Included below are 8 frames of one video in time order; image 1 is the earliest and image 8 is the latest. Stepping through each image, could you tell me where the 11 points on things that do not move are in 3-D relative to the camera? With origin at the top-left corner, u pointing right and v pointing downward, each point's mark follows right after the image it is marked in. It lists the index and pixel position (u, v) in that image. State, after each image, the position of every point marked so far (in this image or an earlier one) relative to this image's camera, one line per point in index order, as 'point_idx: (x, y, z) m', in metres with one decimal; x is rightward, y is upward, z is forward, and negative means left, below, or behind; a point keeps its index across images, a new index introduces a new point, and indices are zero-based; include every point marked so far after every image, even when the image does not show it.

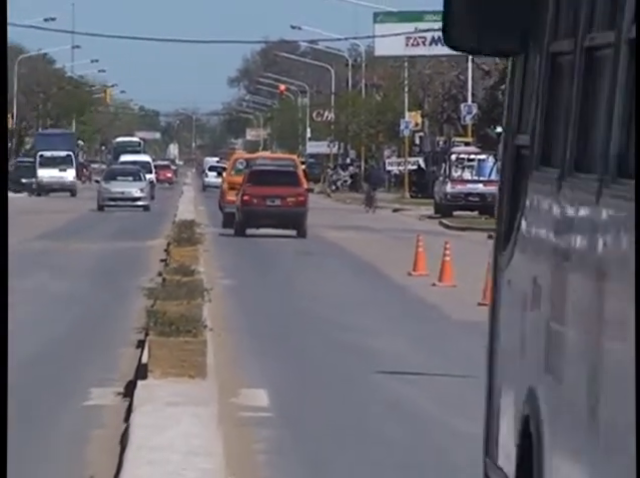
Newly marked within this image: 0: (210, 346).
0: (-1.0, -0.8, +13.0) m
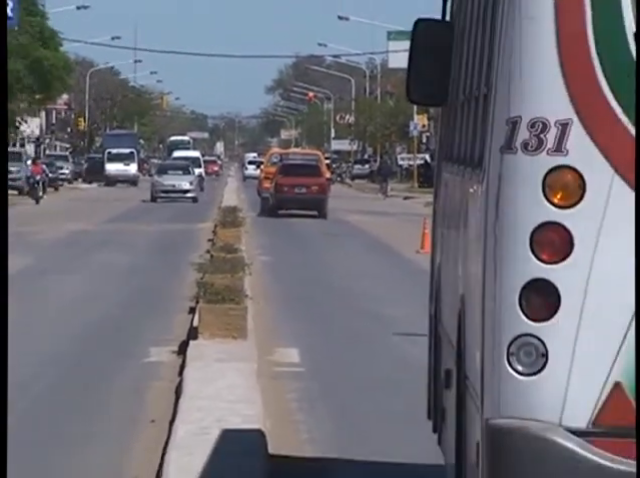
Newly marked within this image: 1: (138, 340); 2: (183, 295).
0: (-0.7, -0.6, +14.5) m
1: (-1.6, -0.9, +12.5) m
2: (-1.5, -0.5, +16.1) m
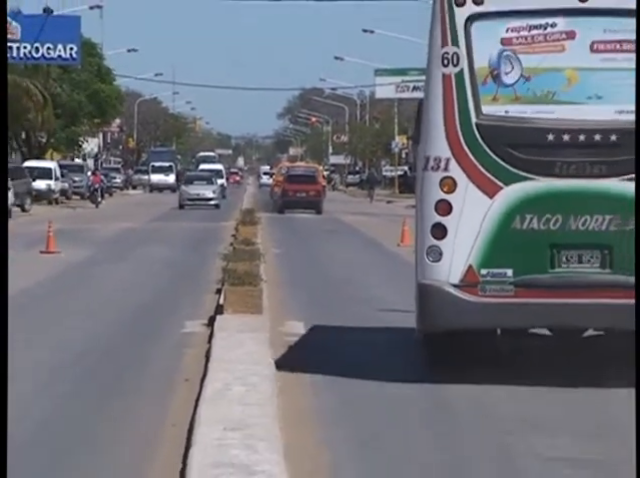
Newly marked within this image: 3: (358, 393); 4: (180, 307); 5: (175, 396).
0: (-0.6, -0.6, +16.8) m
1: (-1.6, -0.9, +14.9) m
2: (-1.4, -0.5, +18.5) m
3: (+0.3, -1.3, +13.3) m
4: (-1.6, -0.7, +16.4) m
5: (-1.2, -1.3, +12.7) m
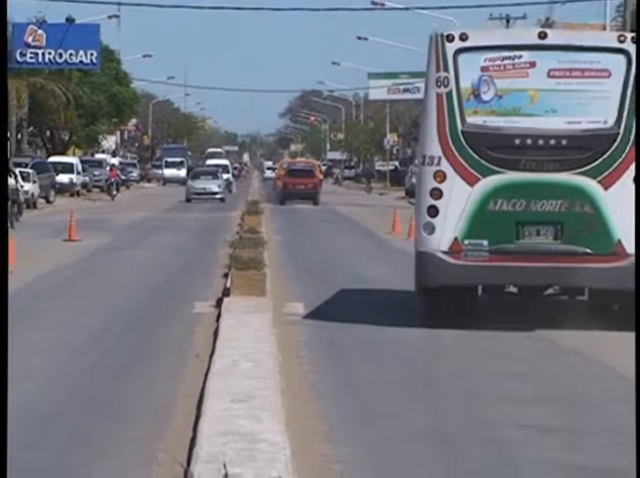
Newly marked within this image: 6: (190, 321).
0: (-0.6, -0.5, +18.0) m
1: (-1.6, -0.8, +16.0) m
2: (-1.4, -0.4, +19.6) m
3: (+0.3, -1.1, +14.5) m
4: (-1.6, -0.6, +17.6) m
5: (-1.2, -1.2, +13.8) m
6: (-1.4, -0.9, +15.5) m
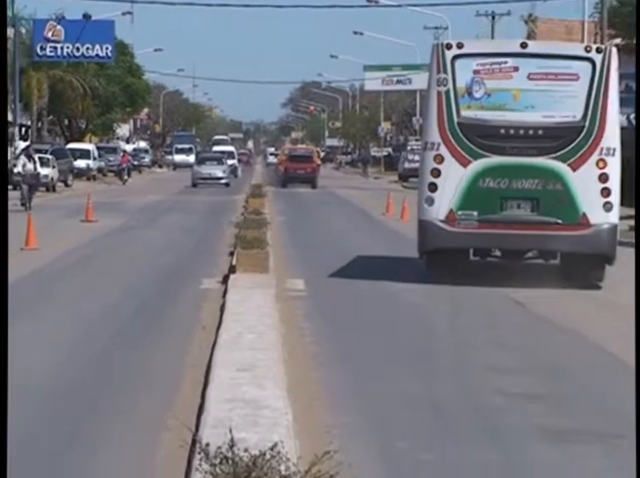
0: (-0.6, -0.3, +18.9) m
1: (-1.6, -0.6, +17.0) m
2: (-1.4, -0.1, +20.5) m
3: (+0.3, -1.0, +15.4) m
4: (-1.6, -0.4, +18.5) m
5: (-1.2, -1.0, +14.8) m
6: (-1.4, -0.7, +16.5) m
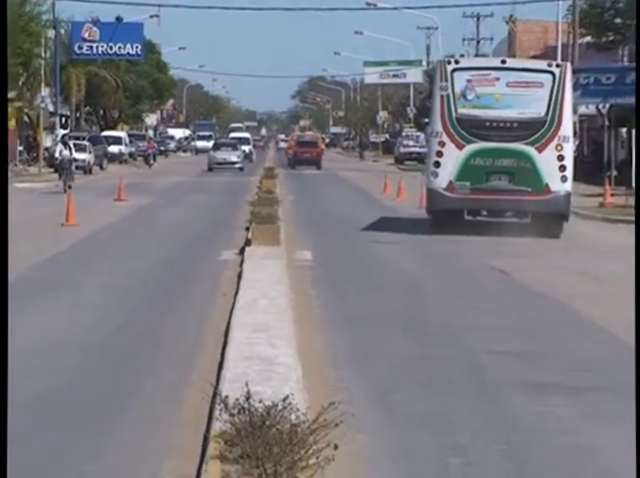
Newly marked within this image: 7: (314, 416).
0: (-0.5, 0.0, +20.7) m
1: (-1.5, -0.3, +18.8) m
2: (-1.3, +0.2, +22.4) m
3: (+0.4, -0.7, +17.2) m
4: (-1.5, -0.1, +20.3) m
5: (-1.2, -0.8, +16.6) m
6: (-1.3, -0.4, +18.3) m
7: (-0.1, -1.6, +13.0) m
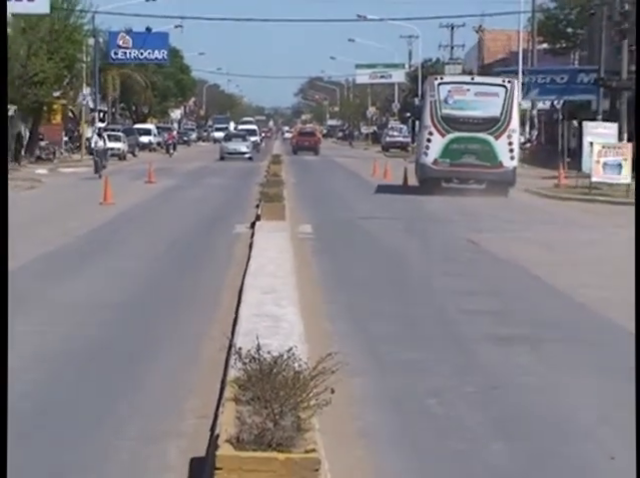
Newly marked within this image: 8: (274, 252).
0: (-0.5, +0.3, +23.5) m
1: (-1.5, 0.0, +21.6) m
2: (-1.3, +0.5, +25.2) m
3: (+0.4, -0.4, +20.0) m
4: (-1.5, +0.3, +23.2) m
5: (-1.2, -0.5, +19.4) m
6: (-1.3, -0.1, +21.1) m
7: (-0.1, -1.3, +15.8) m
8: (-0.6, -0.2, +19.7) m
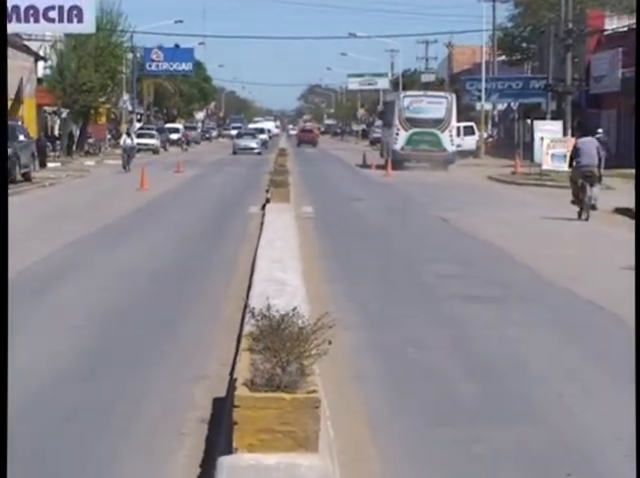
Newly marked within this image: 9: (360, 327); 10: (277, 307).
0: (-0.5, +0.7, +27.4) m
1: (-1.5, +0.3, +25.5) m
2: (-1.3, +0.9, +29.1) m
3: (+0.4, 0.0, +23.9) m
4: (-1.5, +0.6, +27.1) m
5: (-1.2, -0.1, +23.3) m
6: (-1.3, +0.2, +25.0) m
7: (-0.1, -1.0, +19.7) m
8: (-0.6, +0.1, +23.6) m
9: (+0.5, -1.1, +19.4) m
10: (-0.6, -0.8, +19.2) m
